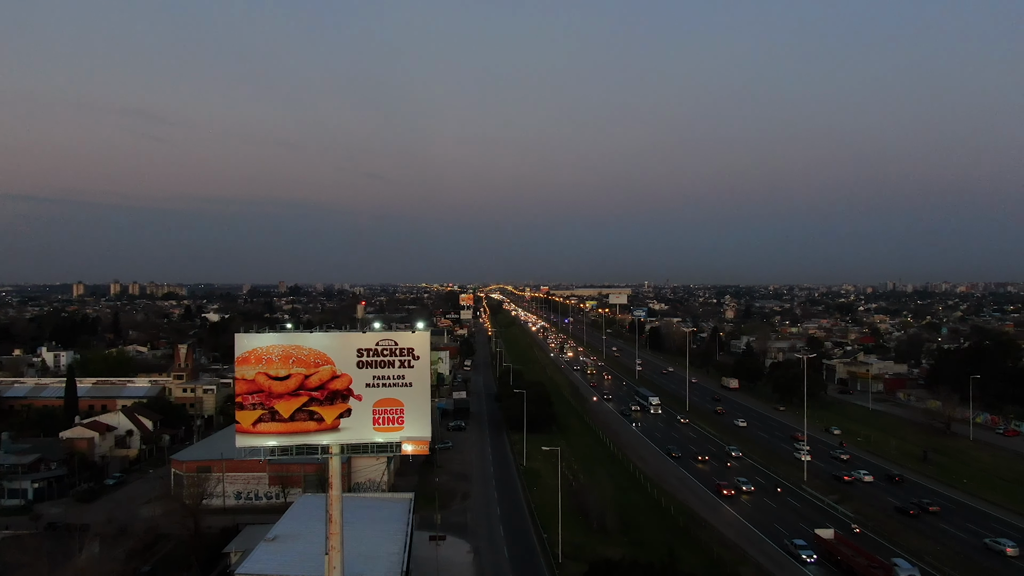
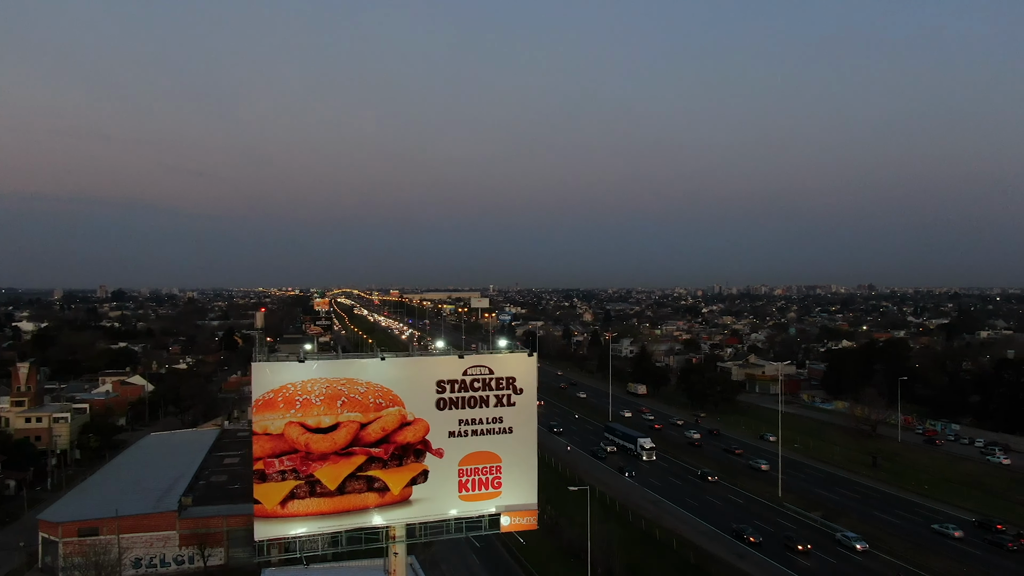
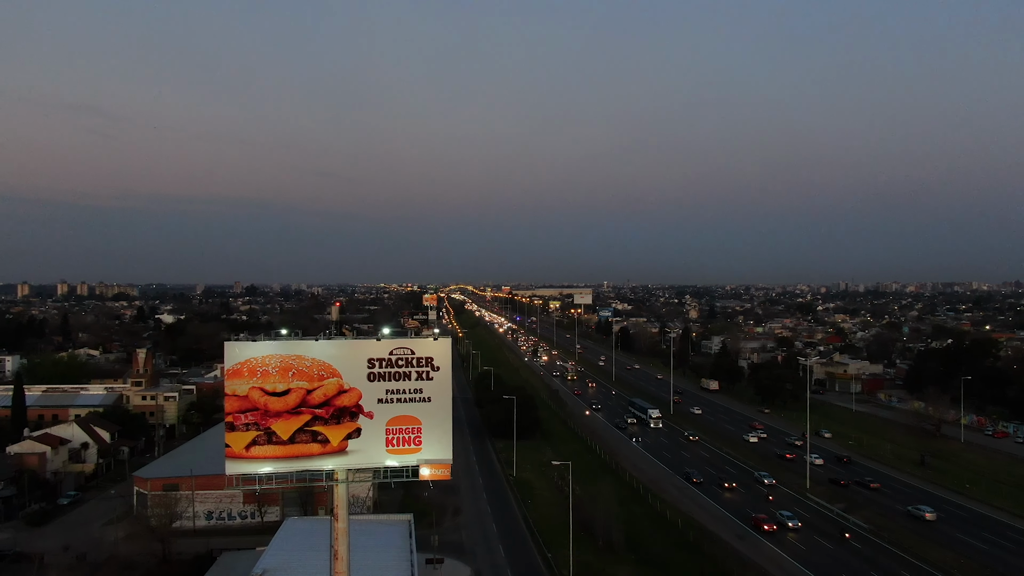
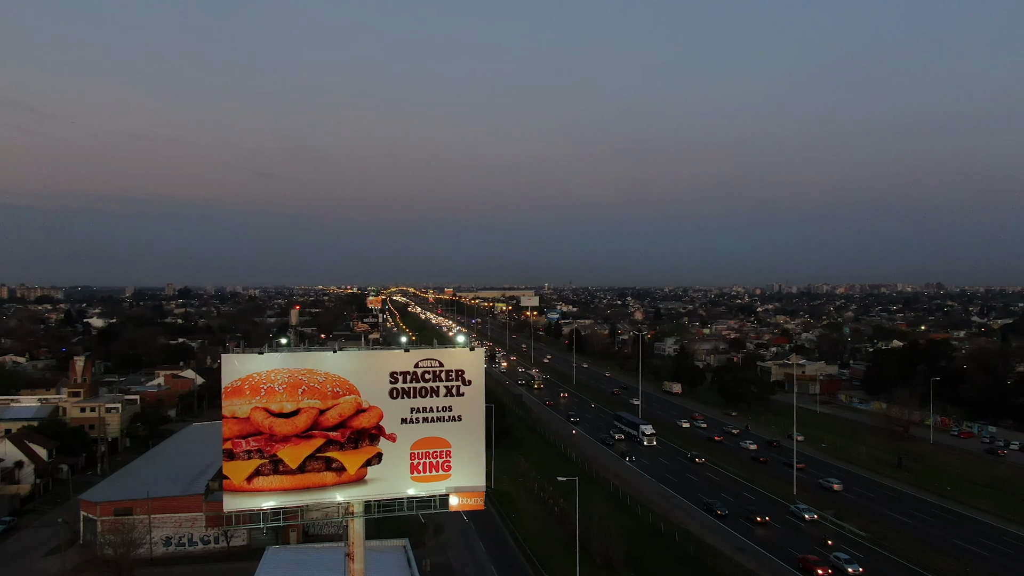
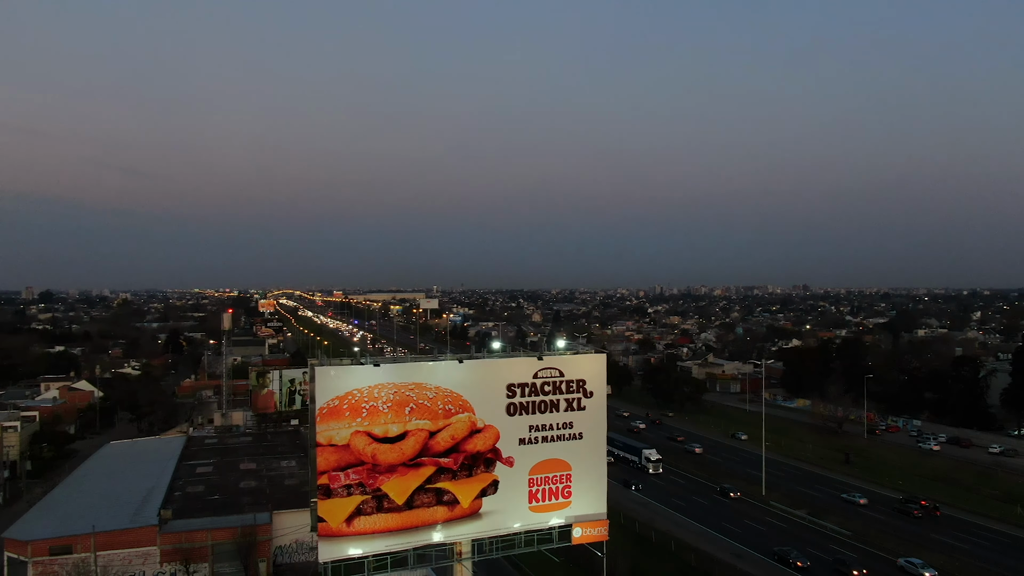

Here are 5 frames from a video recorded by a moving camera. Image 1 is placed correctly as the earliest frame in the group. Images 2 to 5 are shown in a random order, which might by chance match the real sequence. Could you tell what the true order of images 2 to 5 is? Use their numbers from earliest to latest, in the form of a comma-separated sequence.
3, 4, 2, 5
